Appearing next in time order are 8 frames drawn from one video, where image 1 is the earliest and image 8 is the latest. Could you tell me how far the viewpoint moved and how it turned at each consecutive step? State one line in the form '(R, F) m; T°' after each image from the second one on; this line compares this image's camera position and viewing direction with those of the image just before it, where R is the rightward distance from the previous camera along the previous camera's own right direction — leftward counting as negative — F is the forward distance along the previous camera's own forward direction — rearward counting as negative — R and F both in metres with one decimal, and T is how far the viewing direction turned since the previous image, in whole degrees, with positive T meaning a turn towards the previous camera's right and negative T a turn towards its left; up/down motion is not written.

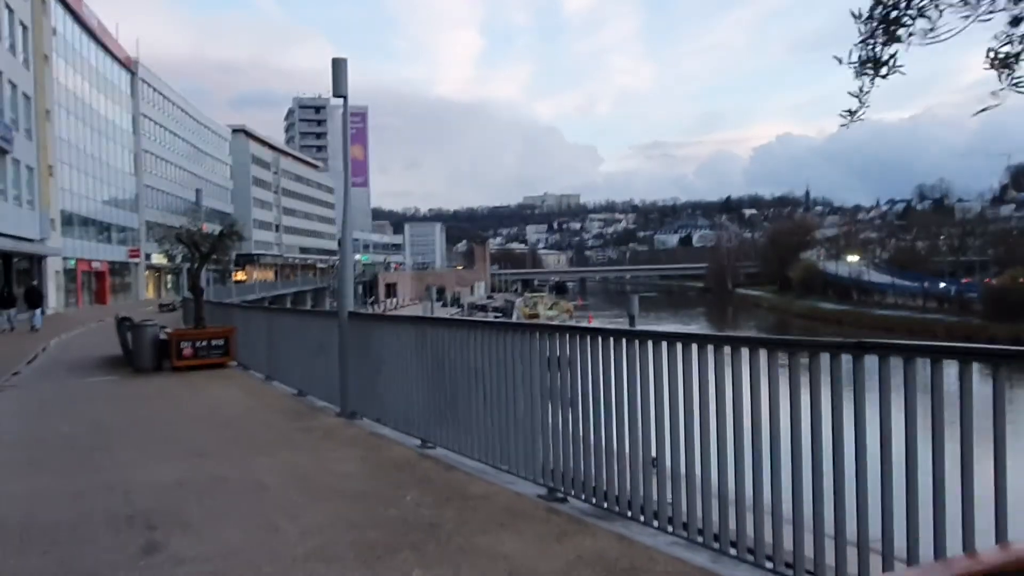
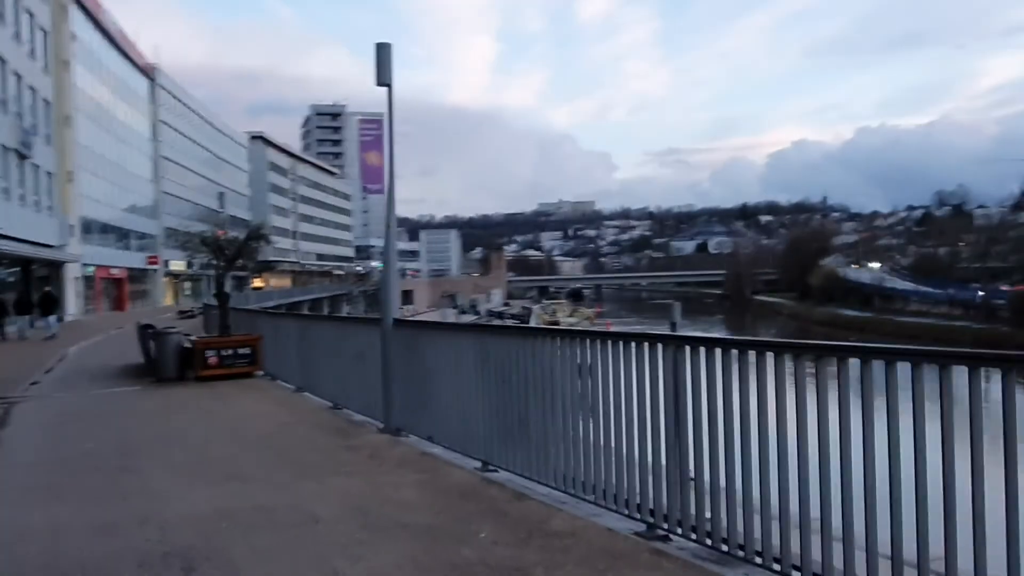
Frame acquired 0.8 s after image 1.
(-0.3, +0.5) m; -1°
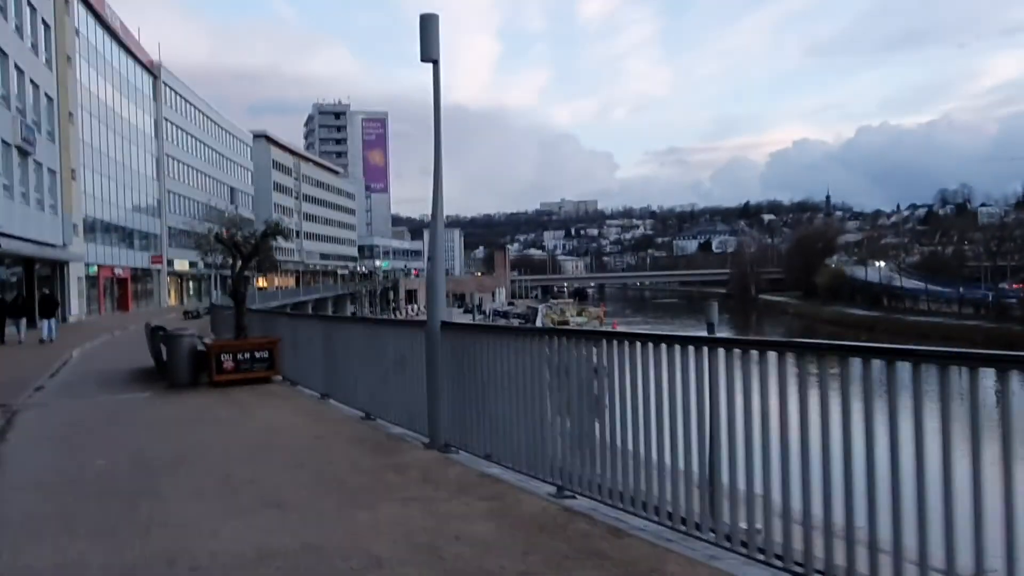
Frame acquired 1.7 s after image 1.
(-0.3, +0.6) m; 0°
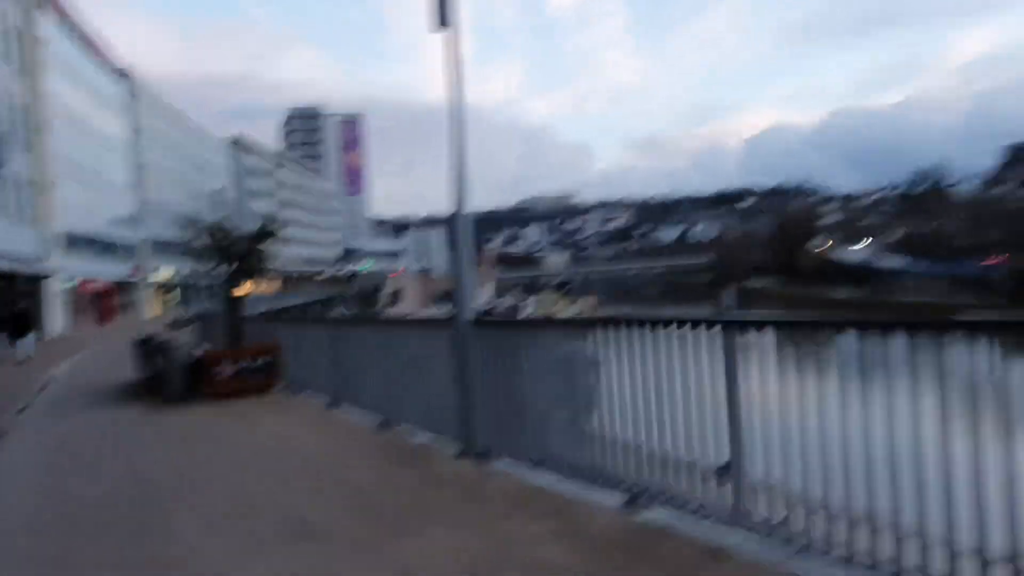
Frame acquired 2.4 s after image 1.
(-0.3, +0.5) m; +1°
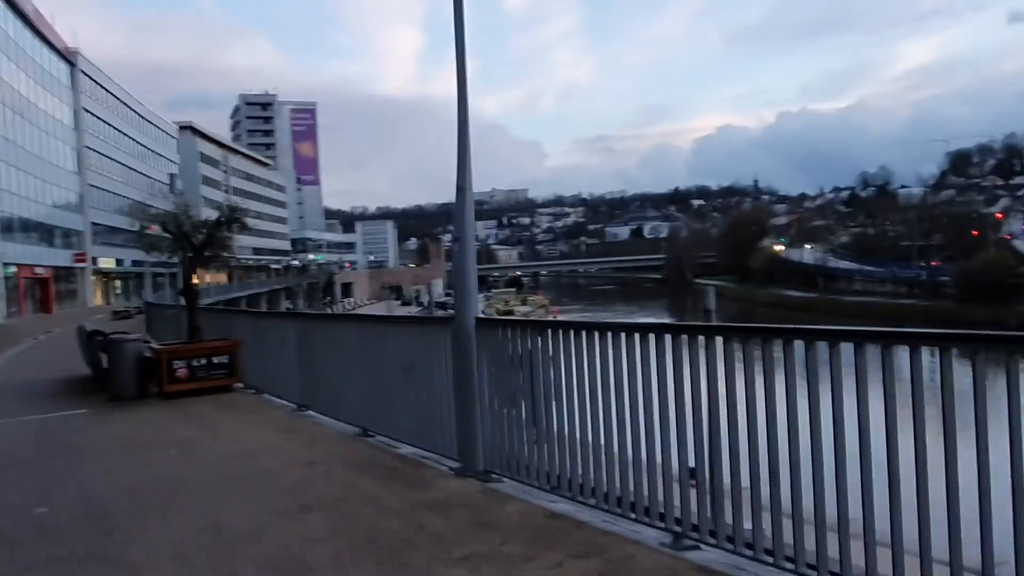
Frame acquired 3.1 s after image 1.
(-0.3, +0.5) m; +3°
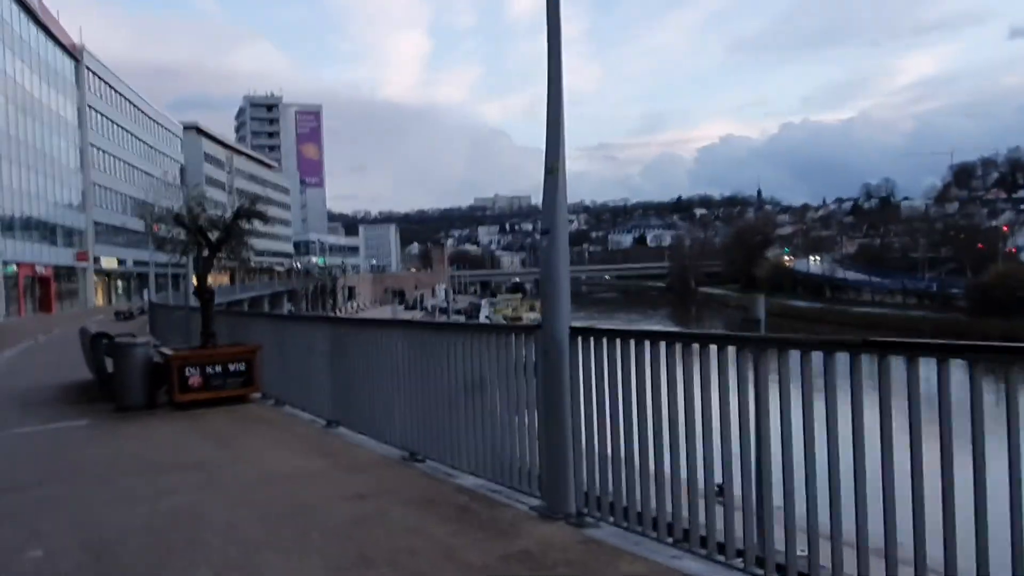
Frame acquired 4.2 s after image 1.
(-0.4, +0.8) m; 0°
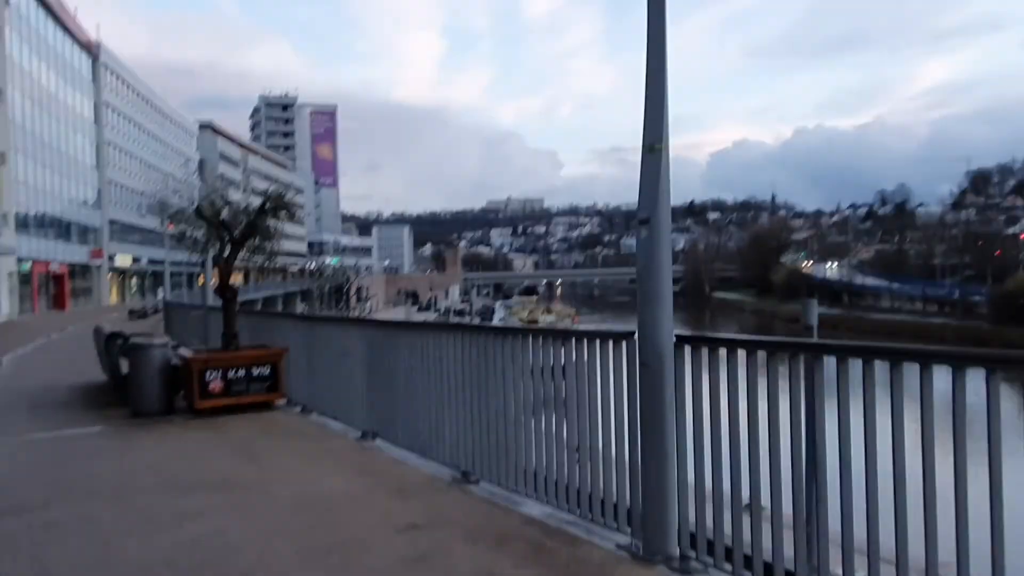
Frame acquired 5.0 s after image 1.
(-0.3, +0.6) m; -1°
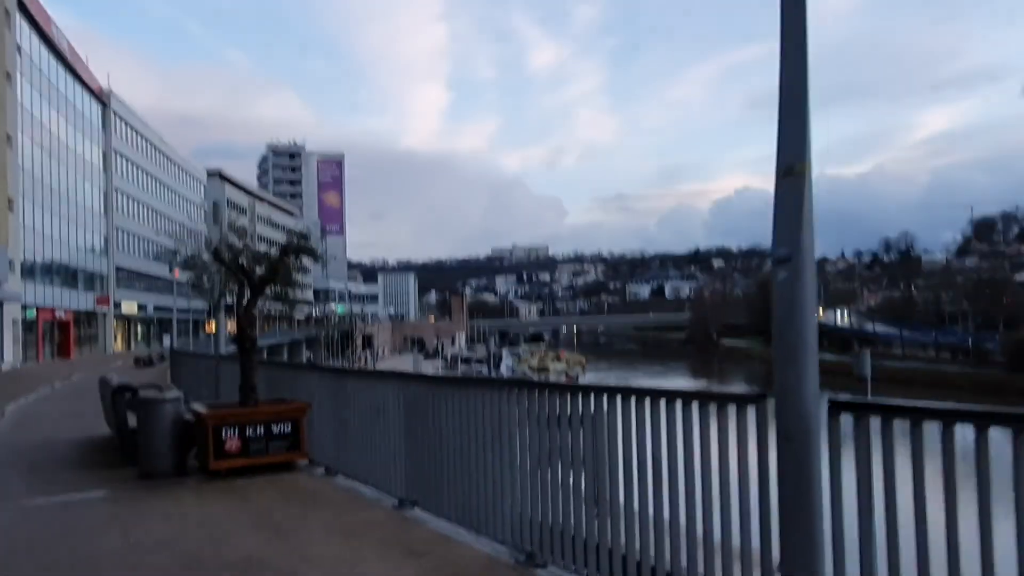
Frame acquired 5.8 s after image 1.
(-0.3, +0.6) m; 0°
